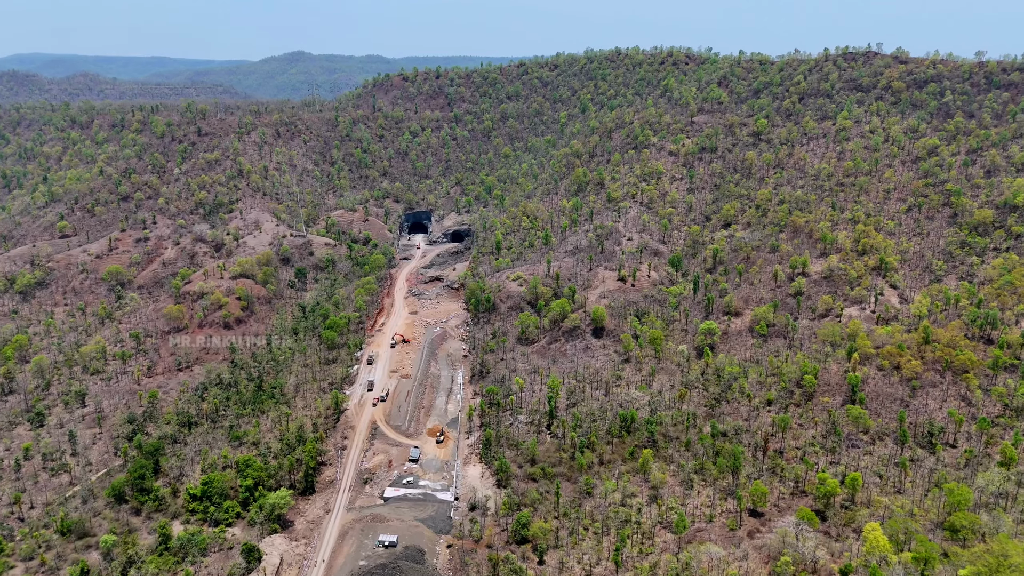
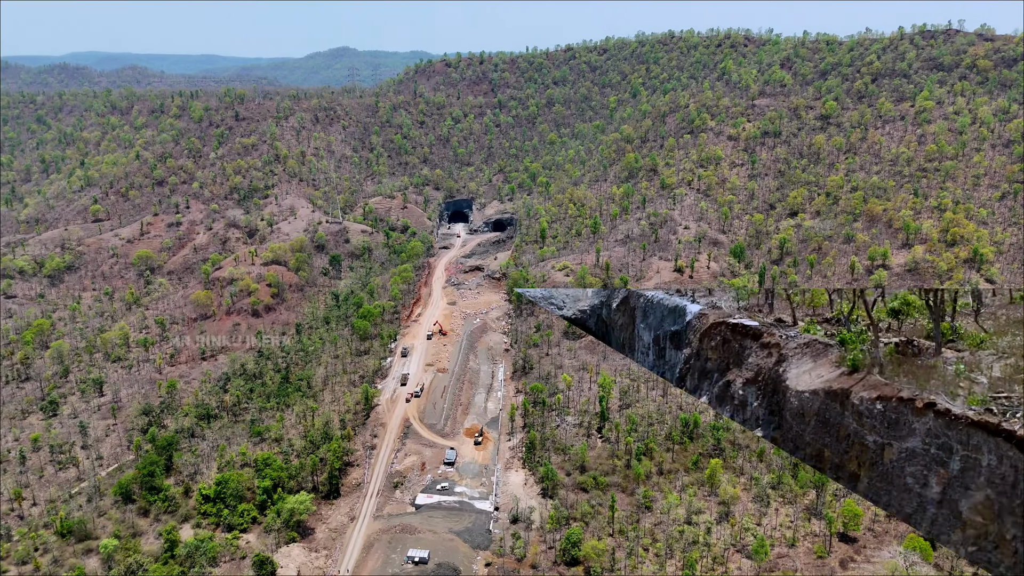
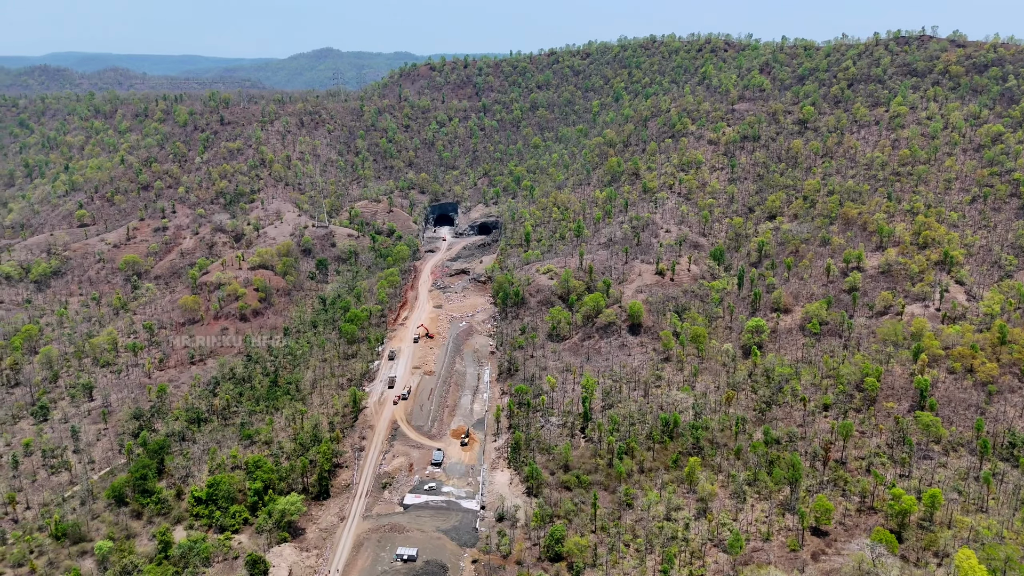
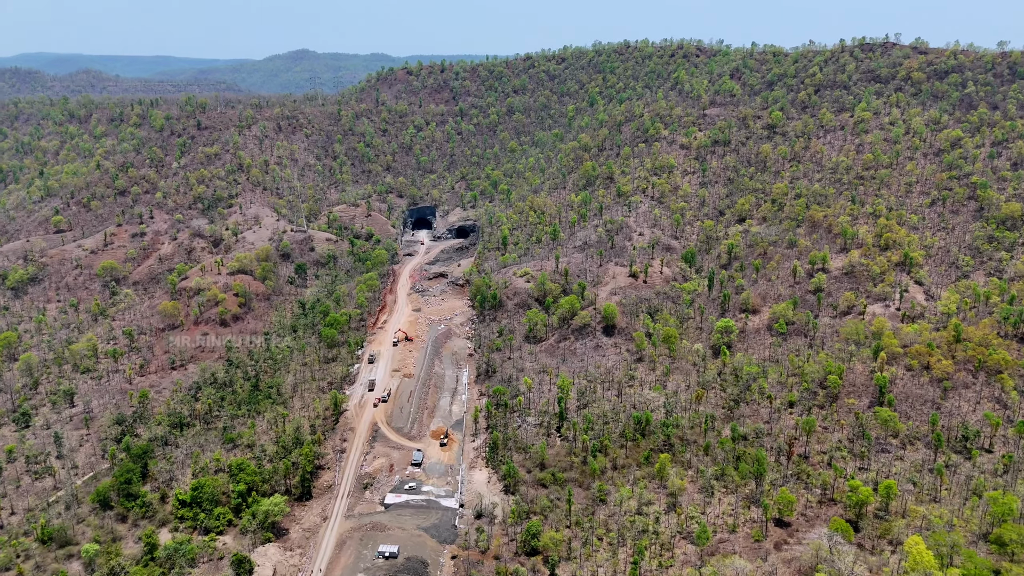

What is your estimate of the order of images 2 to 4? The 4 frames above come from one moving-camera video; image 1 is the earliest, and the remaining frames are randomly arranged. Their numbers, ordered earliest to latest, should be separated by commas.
4, 3, 2
